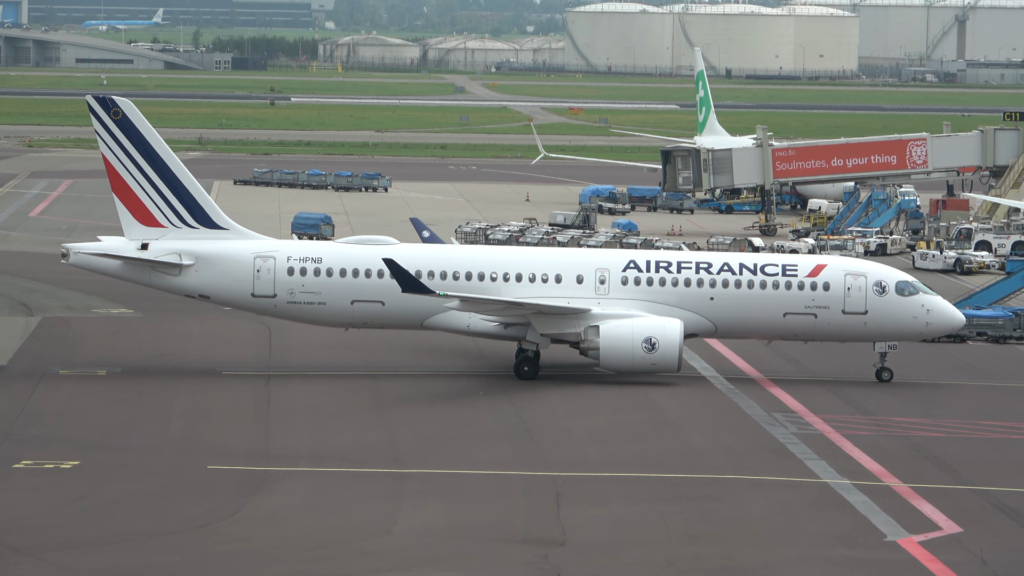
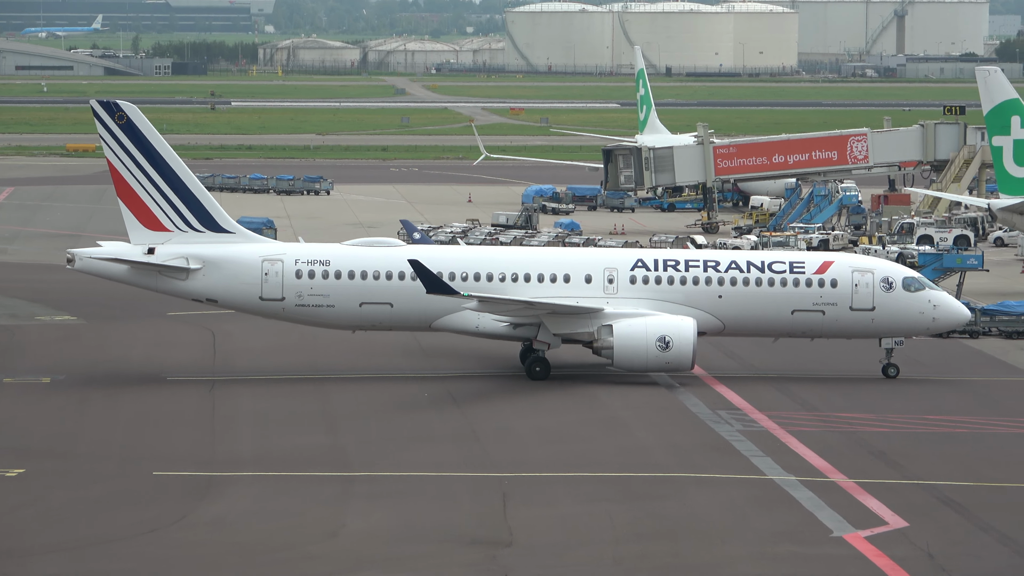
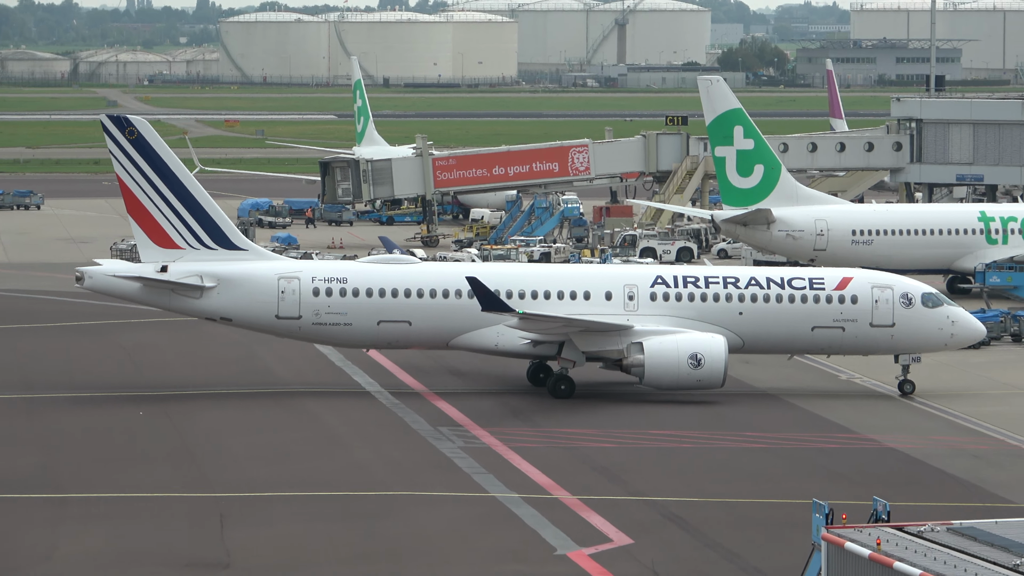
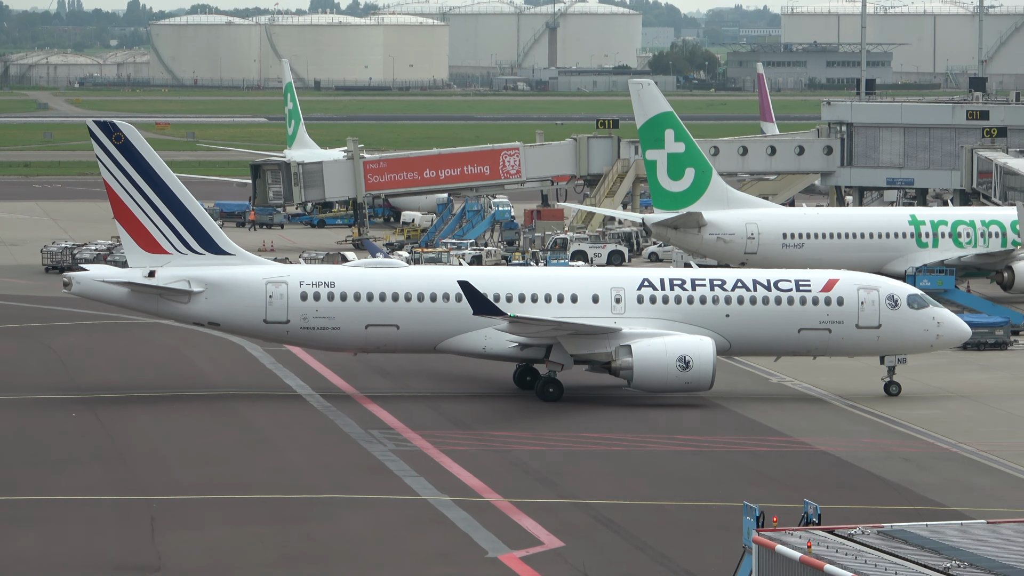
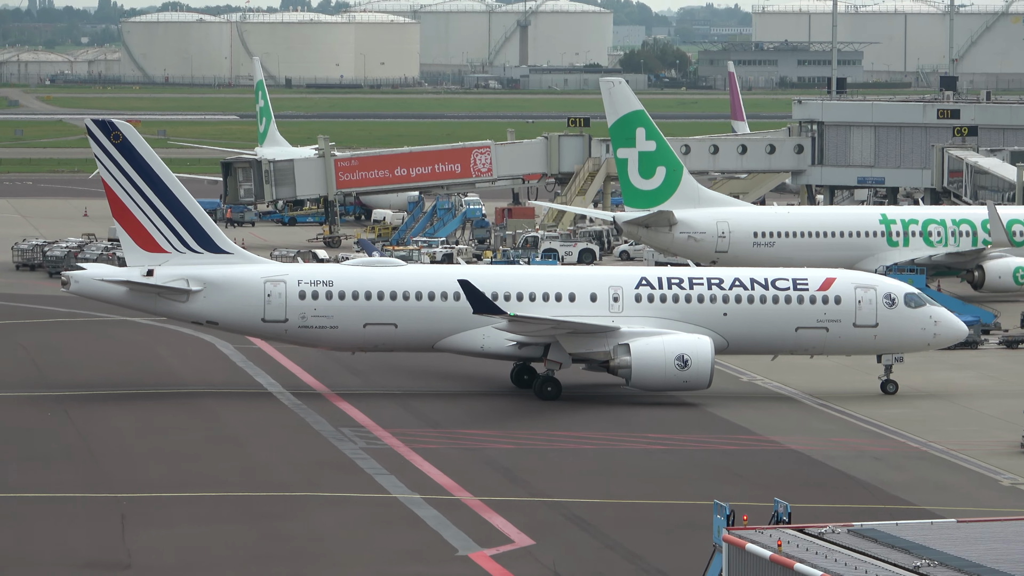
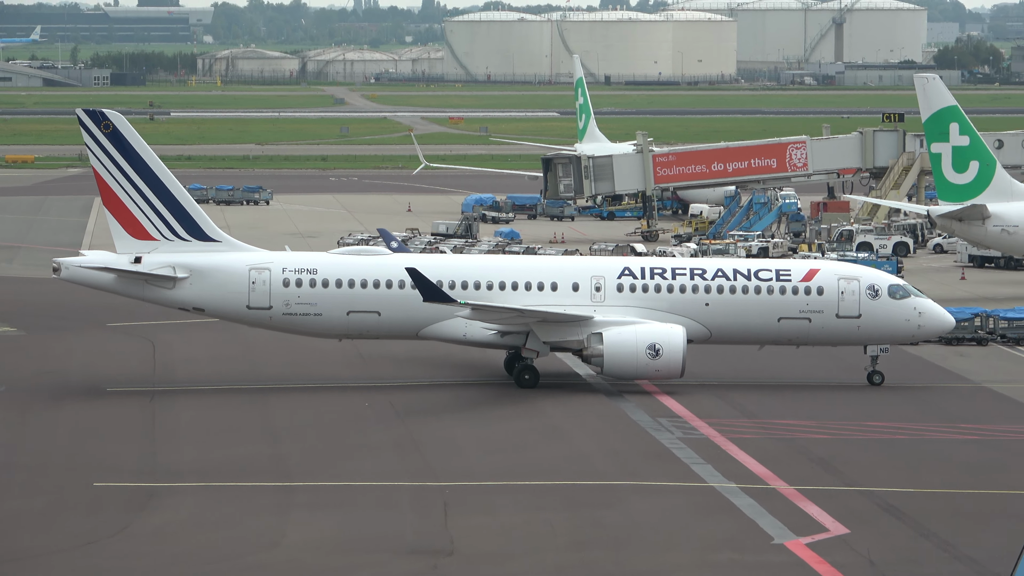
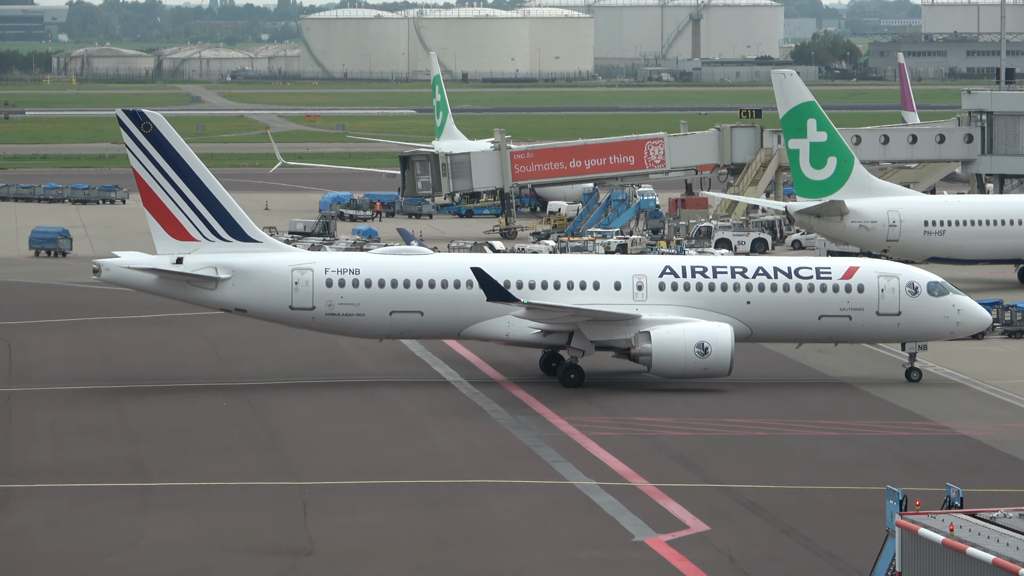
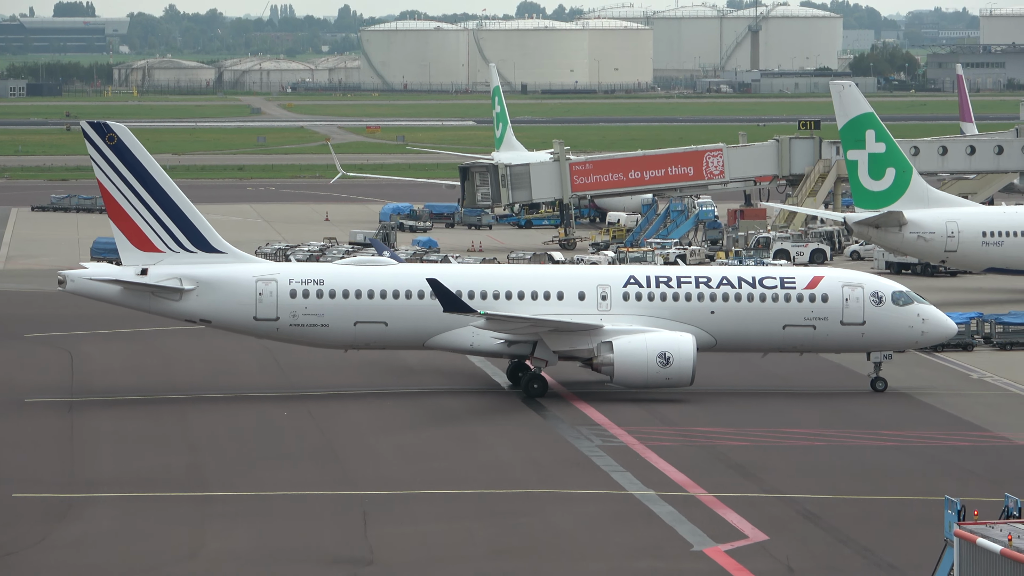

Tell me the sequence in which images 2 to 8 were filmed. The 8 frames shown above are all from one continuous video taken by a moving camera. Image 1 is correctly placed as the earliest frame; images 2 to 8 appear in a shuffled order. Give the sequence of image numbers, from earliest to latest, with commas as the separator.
2, 6, 8, 7, 3, 4, 5
